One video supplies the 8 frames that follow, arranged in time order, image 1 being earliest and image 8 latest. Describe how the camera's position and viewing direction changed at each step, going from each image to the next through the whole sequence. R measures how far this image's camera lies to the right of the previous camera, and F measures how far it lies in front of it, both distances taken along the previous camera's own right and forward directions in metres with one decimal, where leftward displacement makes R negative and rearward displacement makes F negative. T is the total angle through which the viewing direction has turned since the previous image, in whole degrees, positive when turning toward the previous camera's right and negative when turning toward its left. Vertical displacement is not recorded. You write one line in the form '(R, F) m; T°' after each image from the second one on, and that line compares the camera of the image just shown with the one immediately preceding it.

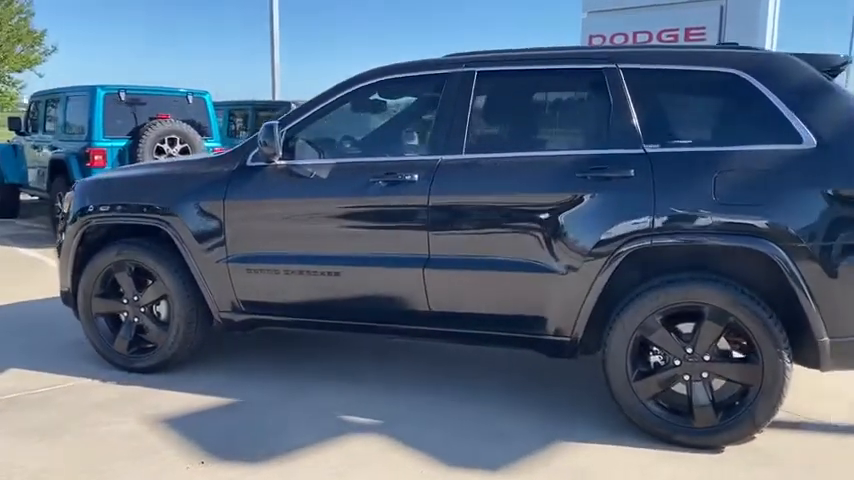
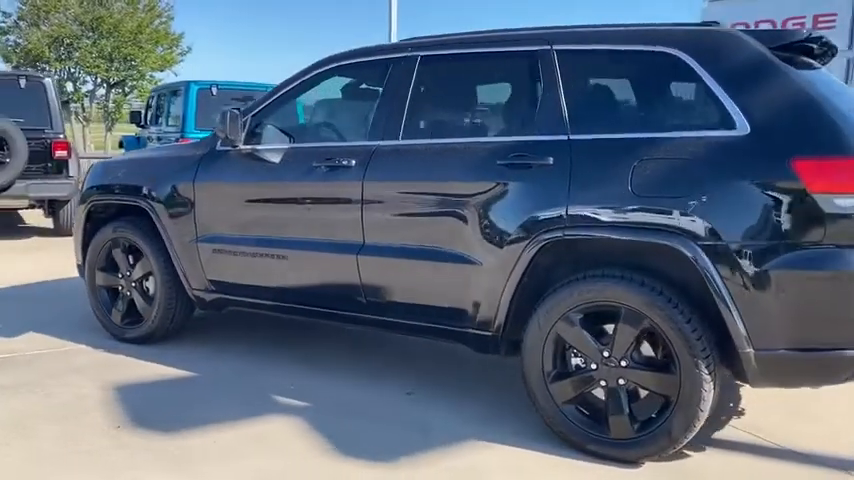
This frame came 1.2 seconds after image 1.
(+1.2, +0.2) m; -12°
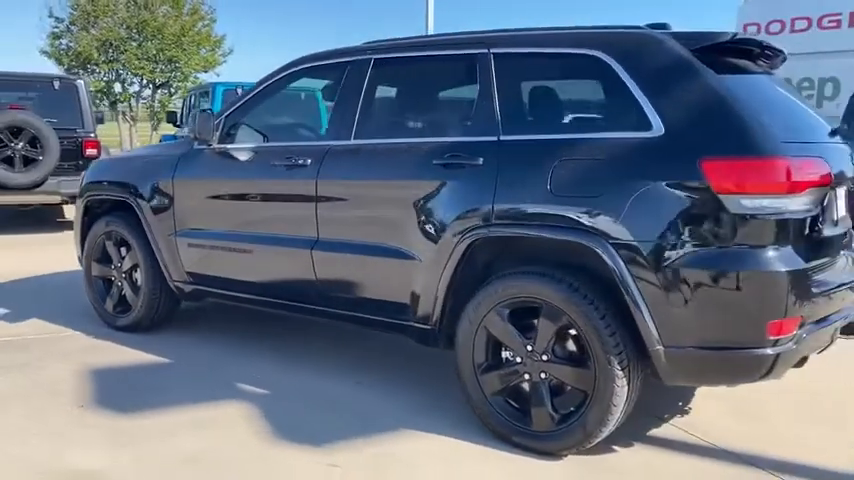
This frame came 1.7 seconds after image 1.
(+0.6, -0.1) m; -4°
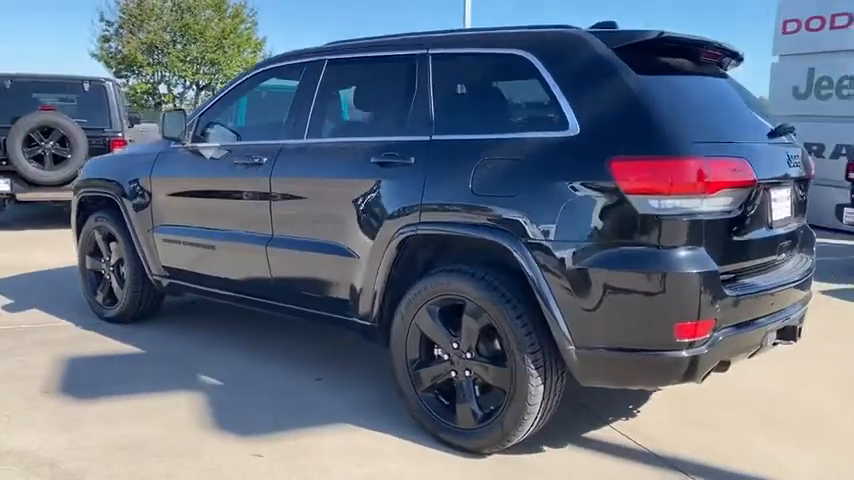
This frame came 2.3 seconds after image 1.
(+0.6, 0.0) m; -5°
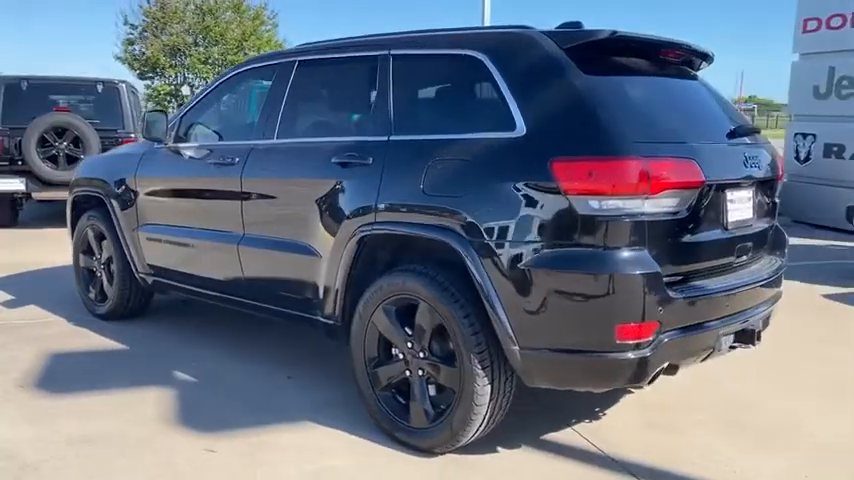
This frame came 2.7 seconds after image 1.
(+0.4, 0.0) m; -2°
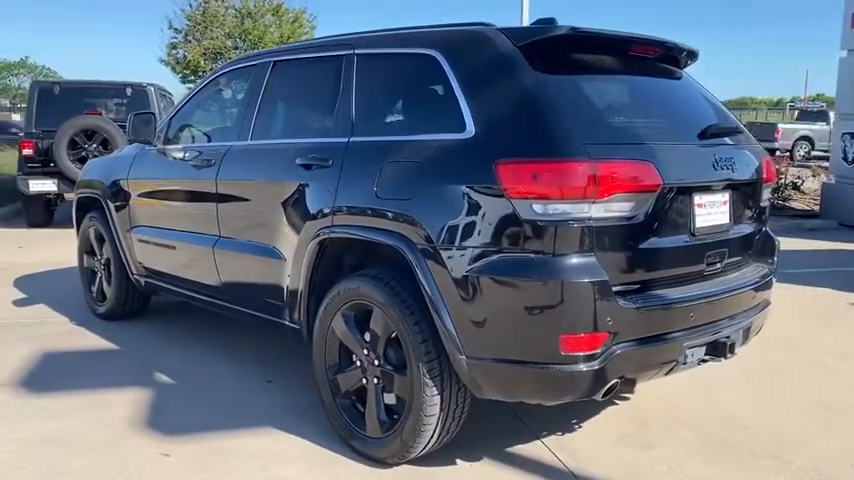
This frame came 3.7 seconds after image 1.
(+0.4, +0.1) m; -4°
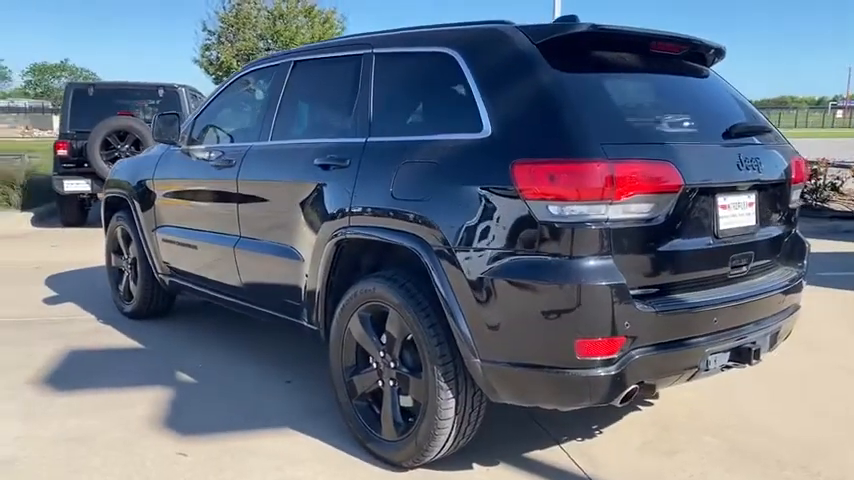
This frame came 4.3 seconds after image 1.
(+0.1, 0.0) m; -2°
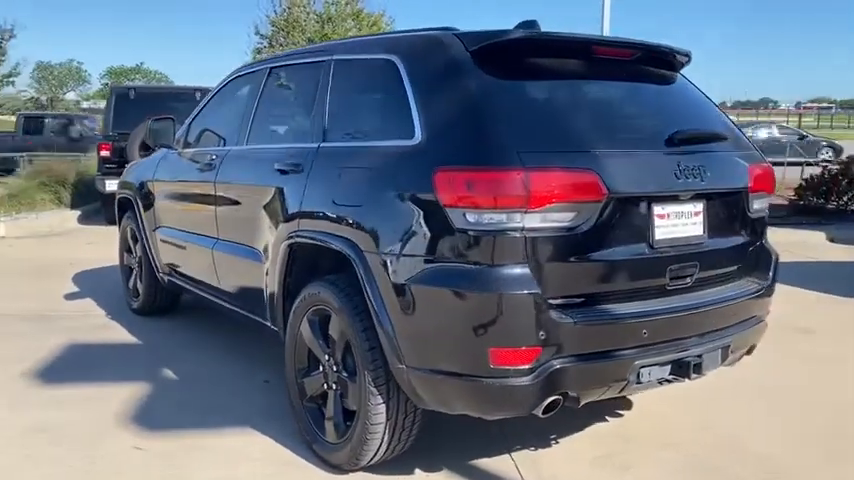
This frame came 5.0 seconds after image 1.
(+0.5, 0.0) m; -5°
